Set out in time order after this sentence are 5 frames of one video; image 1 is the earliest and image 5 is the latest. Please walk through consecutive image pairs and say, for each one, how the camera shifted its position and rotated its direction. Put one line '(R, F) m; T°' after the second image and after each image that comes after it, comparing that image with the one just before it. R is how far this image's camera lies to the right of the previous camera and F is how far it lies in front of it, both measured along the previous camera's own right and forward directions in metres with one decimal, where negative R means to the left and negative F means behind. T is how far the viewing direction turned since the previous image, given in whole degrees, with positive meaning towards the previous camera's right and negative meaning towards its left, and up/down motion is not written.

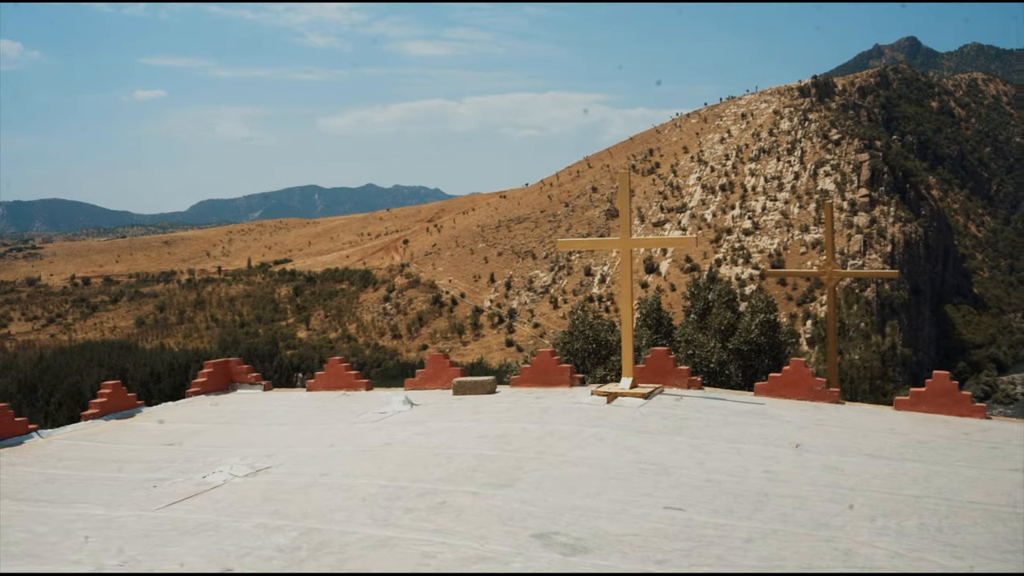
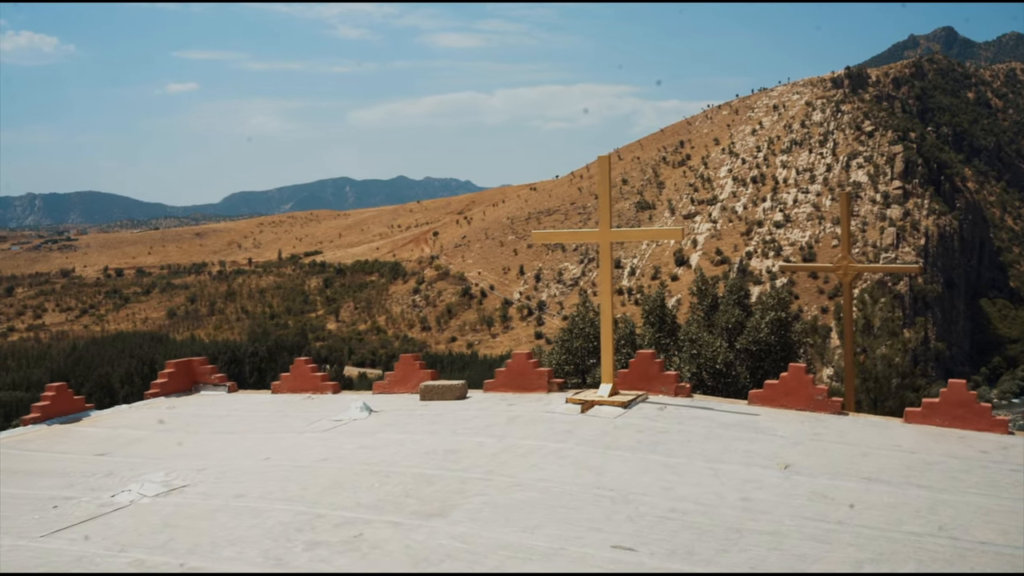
(+1.0, +1.5) m; -2°
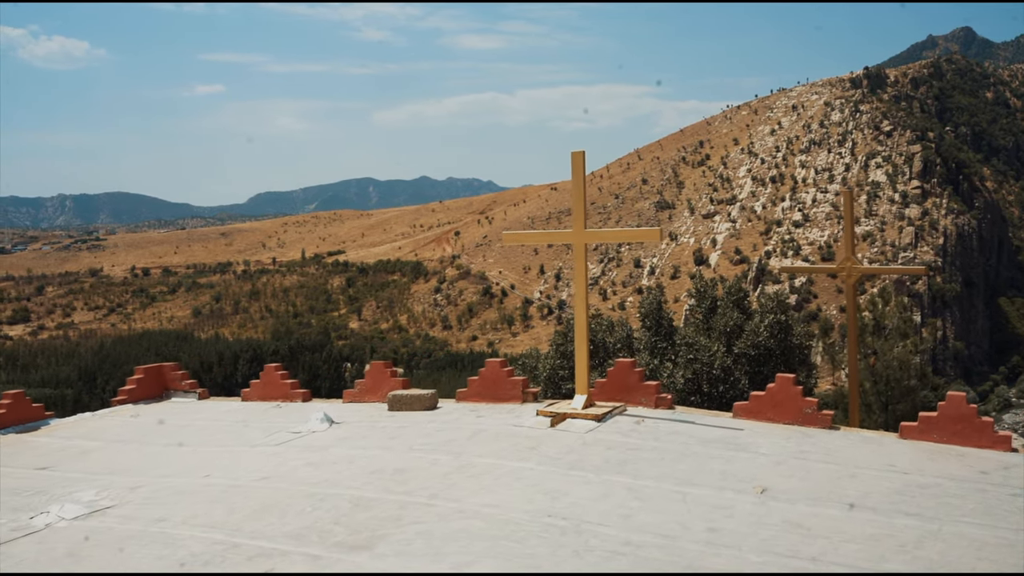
(+0.8, +0.9) m; -1°
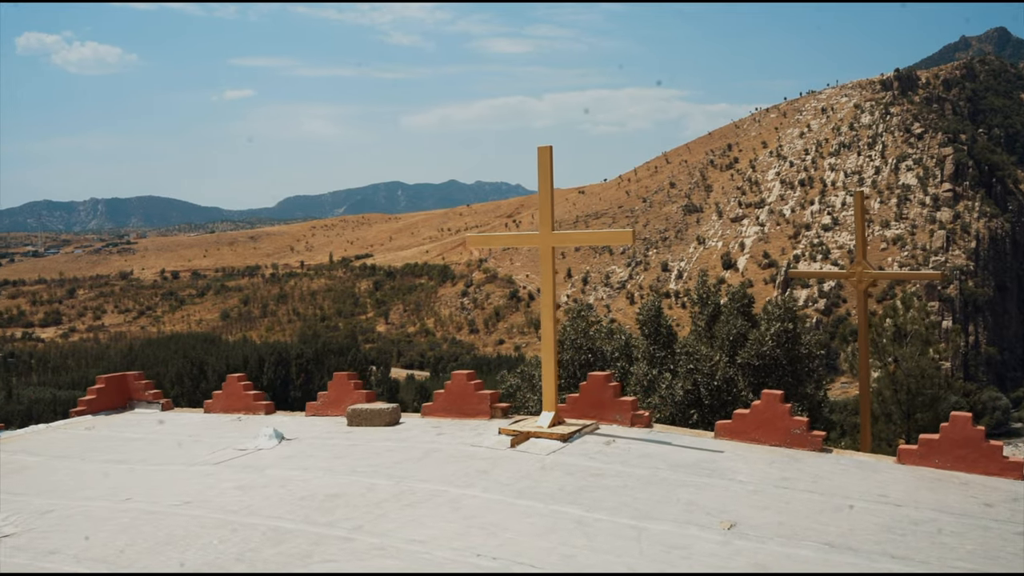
(+0.9, +1.1) m; -2°
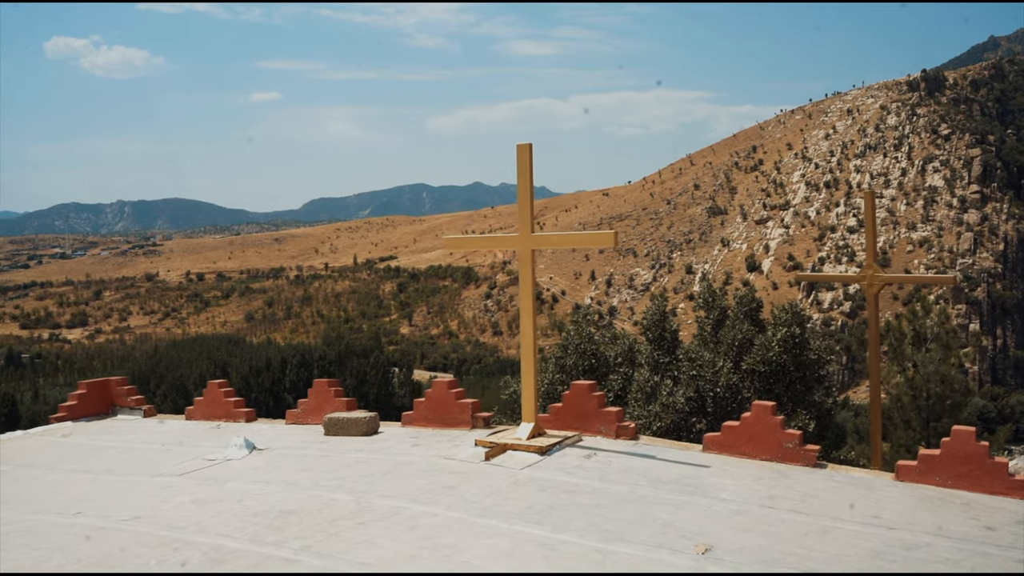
(+0.6, +0.6) m; -1°
